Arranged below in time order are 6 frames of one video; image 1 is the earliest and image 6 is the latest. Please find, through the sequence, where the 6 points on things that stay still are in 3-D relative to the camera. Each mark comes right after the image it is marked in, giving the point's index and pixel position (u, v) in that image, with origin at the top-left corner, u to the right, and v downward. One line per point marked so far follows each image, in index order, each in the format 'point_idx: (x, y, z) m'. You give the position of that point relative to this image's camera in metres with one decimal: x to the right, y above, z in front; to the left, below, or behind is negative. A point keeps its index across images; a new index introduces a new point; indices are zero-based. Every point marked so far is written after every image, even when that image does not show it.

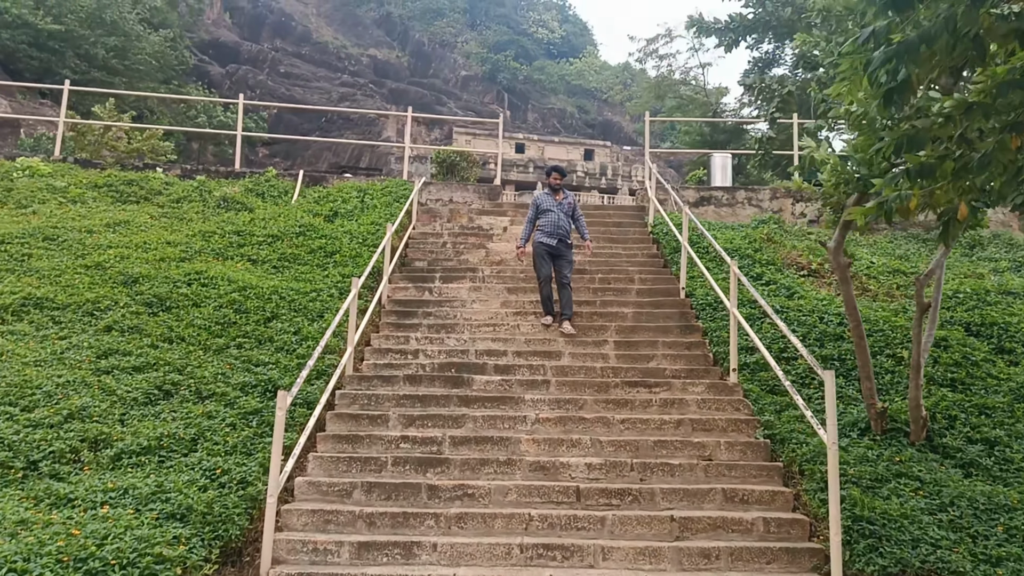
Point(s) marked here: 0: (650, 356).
0: (+1.1, -0.5, +6.3) m
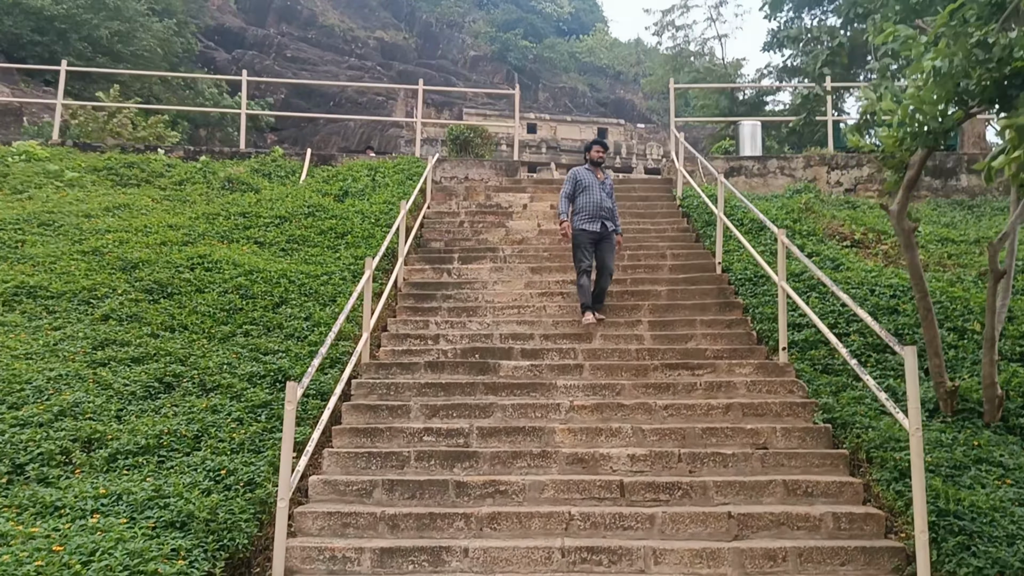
0: (+1.3, -0.4, +5.8) m
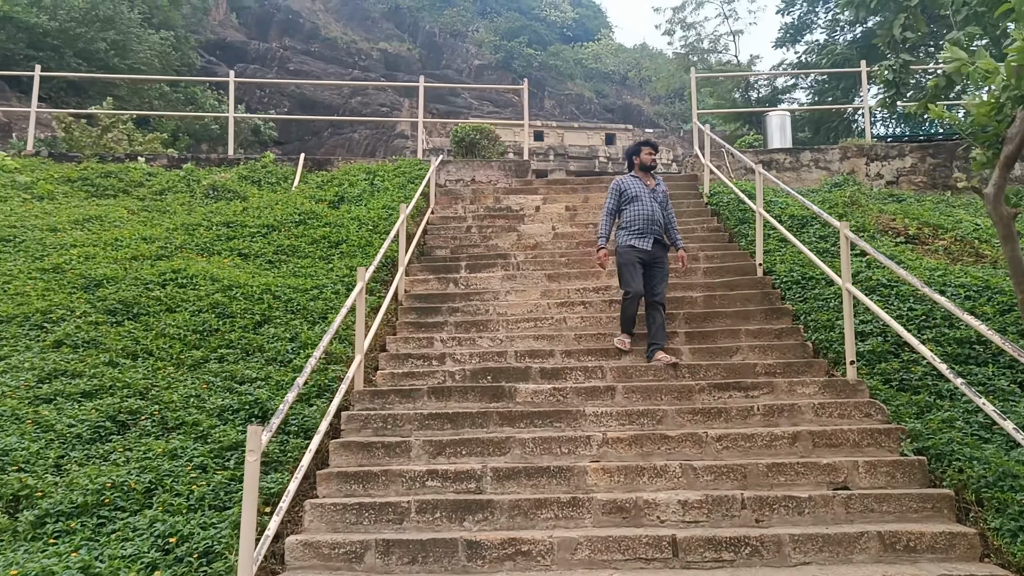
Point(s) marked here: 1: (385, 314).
0: (+1.4, -0.4, +5.0) m
1: (-0.8, -0.2, +5.2) m
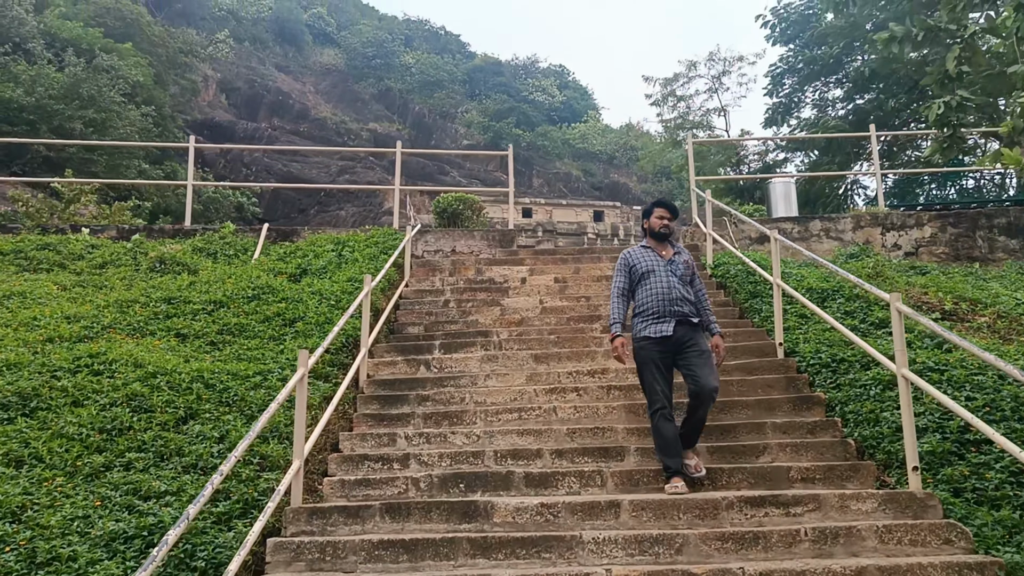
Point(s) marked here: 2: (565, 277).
0: (+1.3, -0.8, +4.1) m
1: (-0.9, -0.6, +4.3) m
2: (+0.5, +0.1, +7.2) m
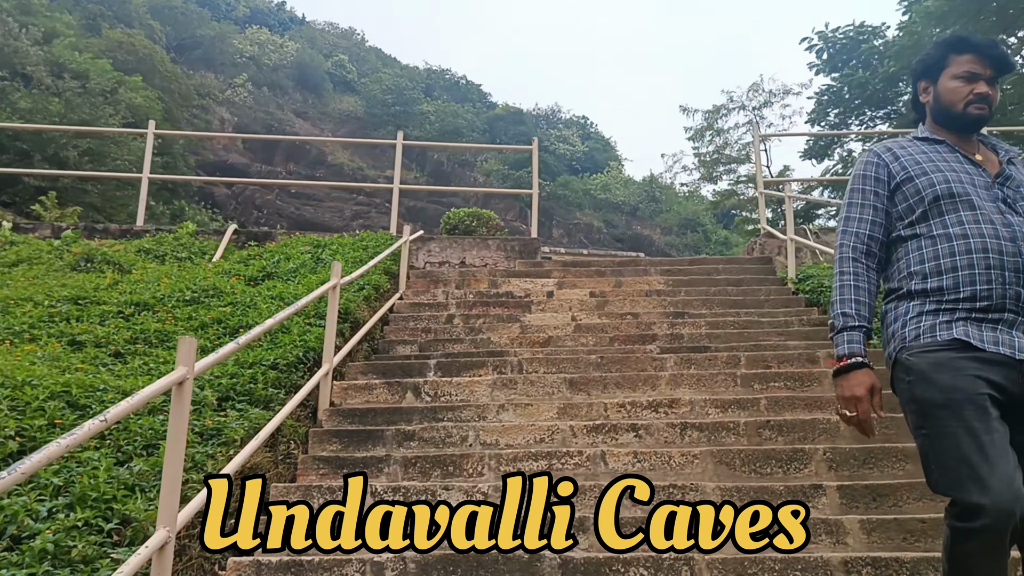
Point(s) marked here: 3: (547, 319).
0: (+1.4, -0.7, +2.5) m
1: (-0.8, -0.5, +2.7) m
2: (+0.6, 0.0, +5.7) m
3: (+0.2, -0.2, +5.1) m
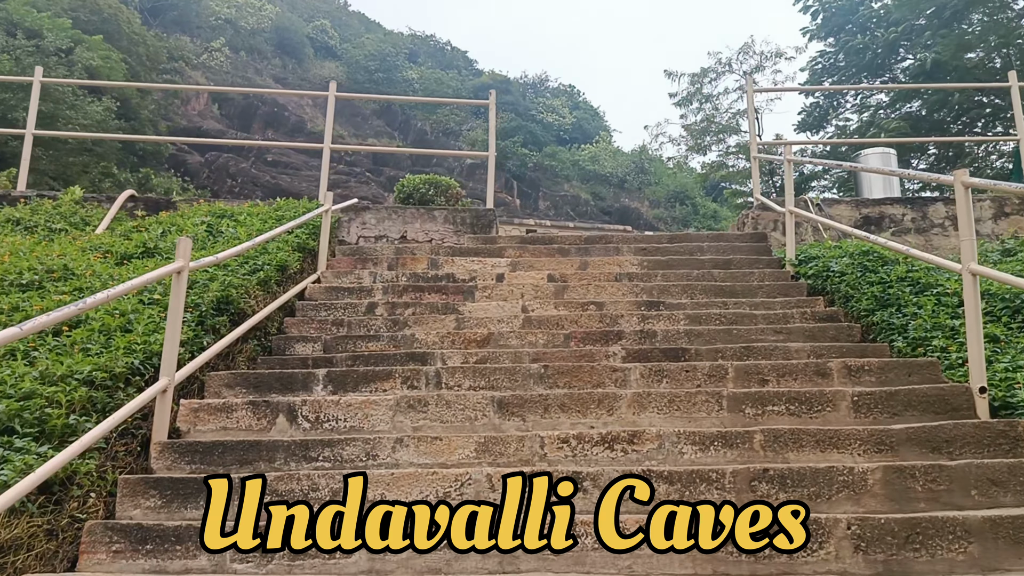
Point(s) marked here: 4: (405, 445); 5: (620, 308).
0: (+1.1, -0.8, +1.5) m
1: (-1.1, -0.5, +1.7) m
2: (+0.3, +0.1, +4.7) m
3: (-0.1, -0.1, +4.1) m
4: (-0.3, -0.5, +2.6) m
5: (+0.6, -0.1, +4.1) m
